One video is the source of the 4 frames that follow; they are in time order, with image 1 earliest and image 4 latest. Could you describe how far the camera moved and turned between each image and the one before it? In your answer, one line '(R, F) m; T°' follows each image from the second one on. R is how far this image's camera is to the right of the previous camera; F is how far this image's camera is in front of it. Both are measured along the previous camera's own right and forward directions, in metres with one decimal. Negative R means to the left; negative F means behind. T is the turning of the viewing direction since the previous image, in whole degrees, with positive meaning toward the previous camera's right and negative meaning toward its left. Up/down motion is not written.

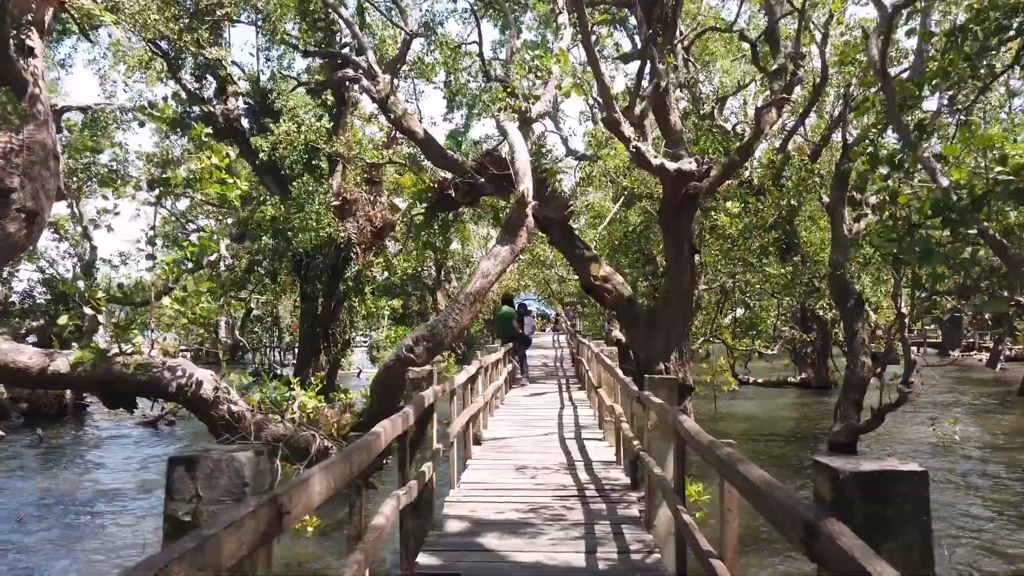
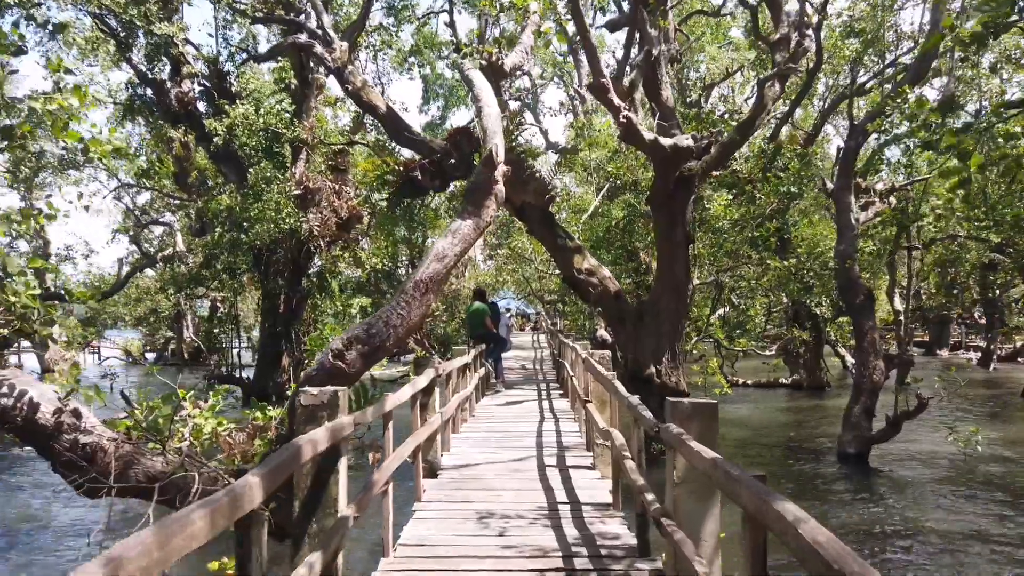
(+0.1, +1.3) m; +2°
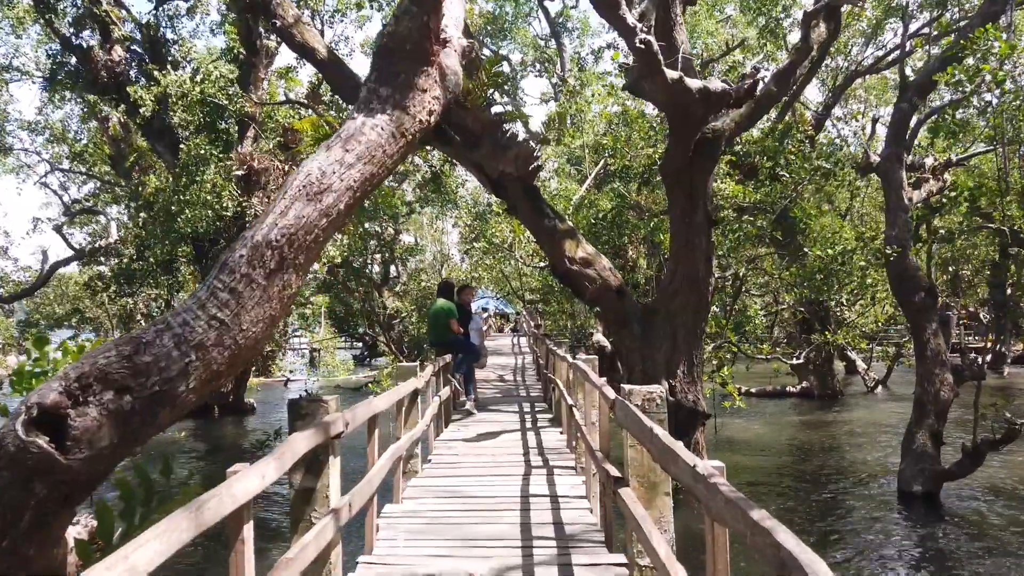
(0.0, +2.3) m; +2°
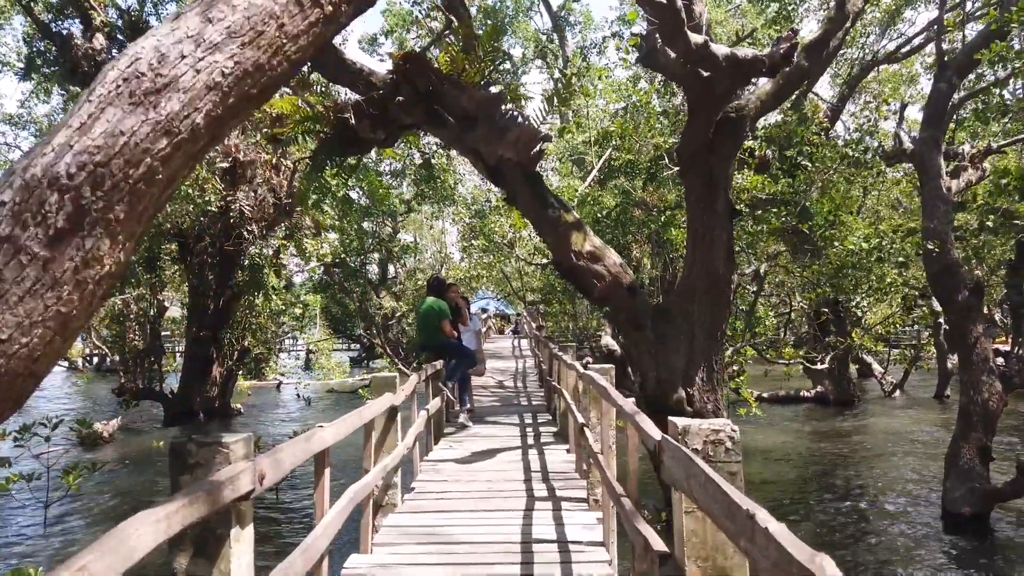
(0.0, +0.8) m; 0°
